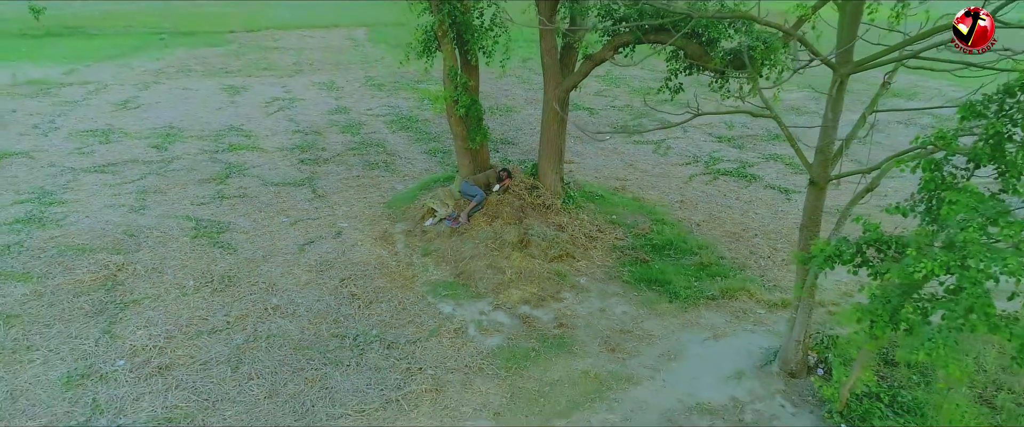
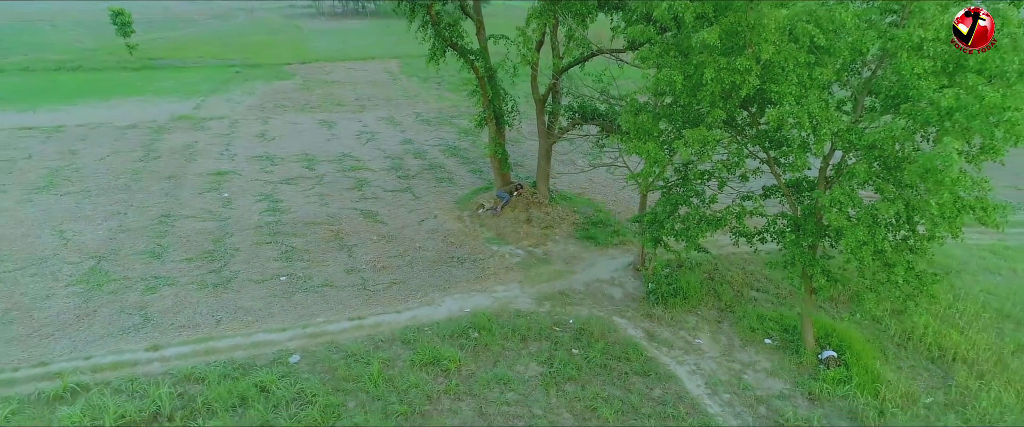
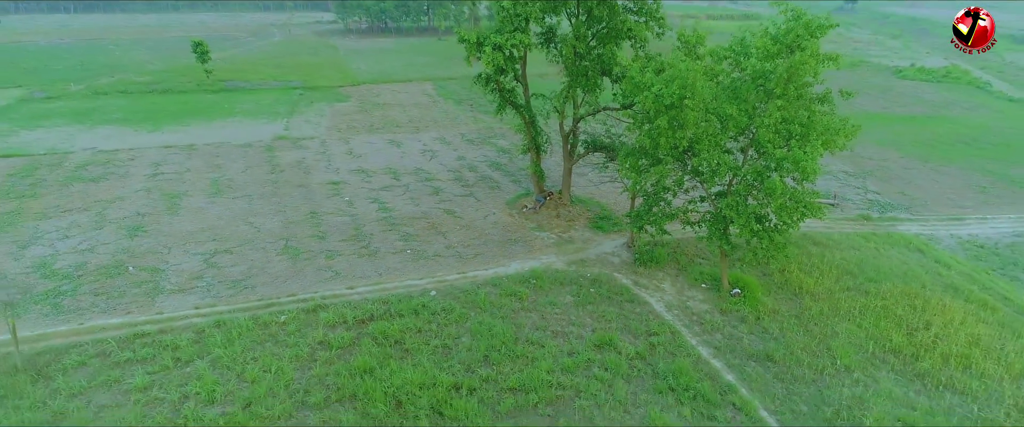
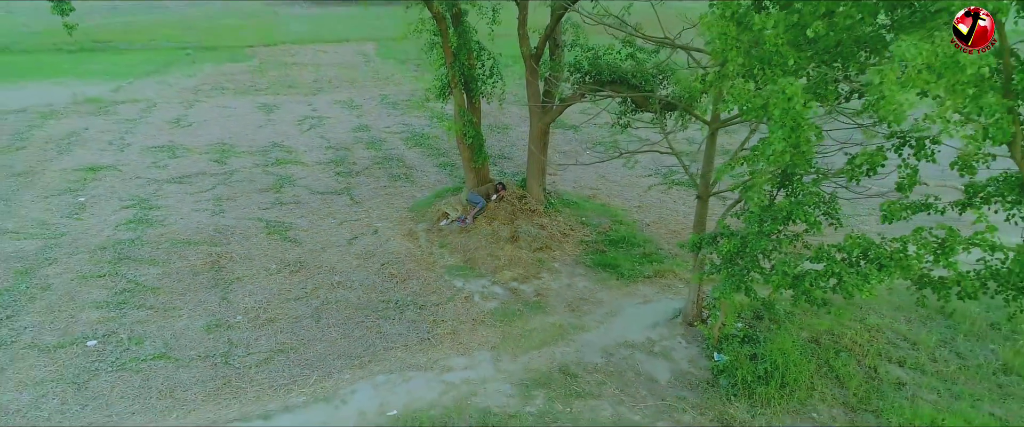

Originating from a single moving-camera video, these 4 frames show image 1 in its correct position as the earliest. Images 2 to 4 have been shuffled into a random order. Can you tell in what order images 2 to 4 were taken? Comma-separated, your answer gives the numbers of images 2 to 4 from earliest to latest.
4, 2, 3
